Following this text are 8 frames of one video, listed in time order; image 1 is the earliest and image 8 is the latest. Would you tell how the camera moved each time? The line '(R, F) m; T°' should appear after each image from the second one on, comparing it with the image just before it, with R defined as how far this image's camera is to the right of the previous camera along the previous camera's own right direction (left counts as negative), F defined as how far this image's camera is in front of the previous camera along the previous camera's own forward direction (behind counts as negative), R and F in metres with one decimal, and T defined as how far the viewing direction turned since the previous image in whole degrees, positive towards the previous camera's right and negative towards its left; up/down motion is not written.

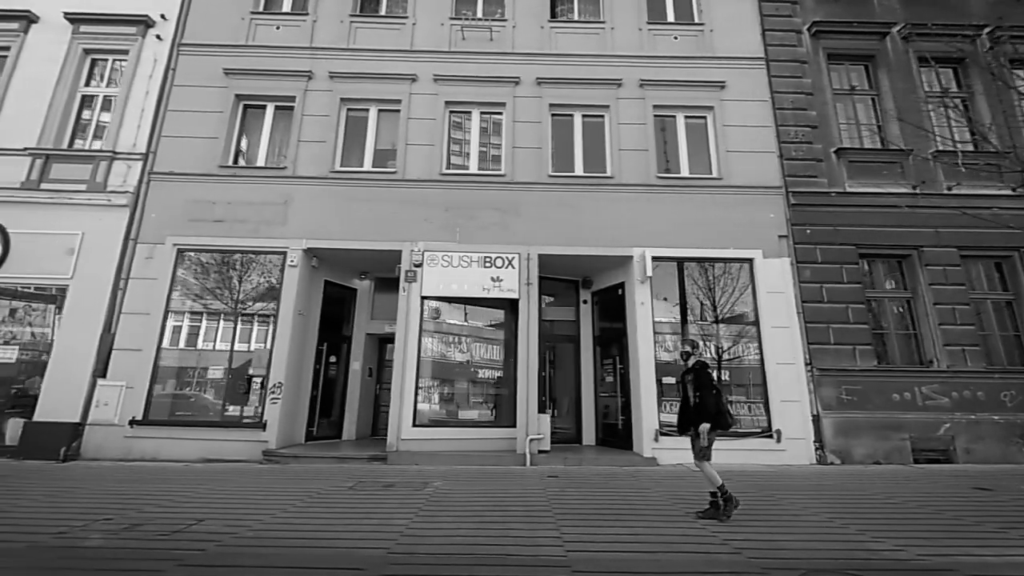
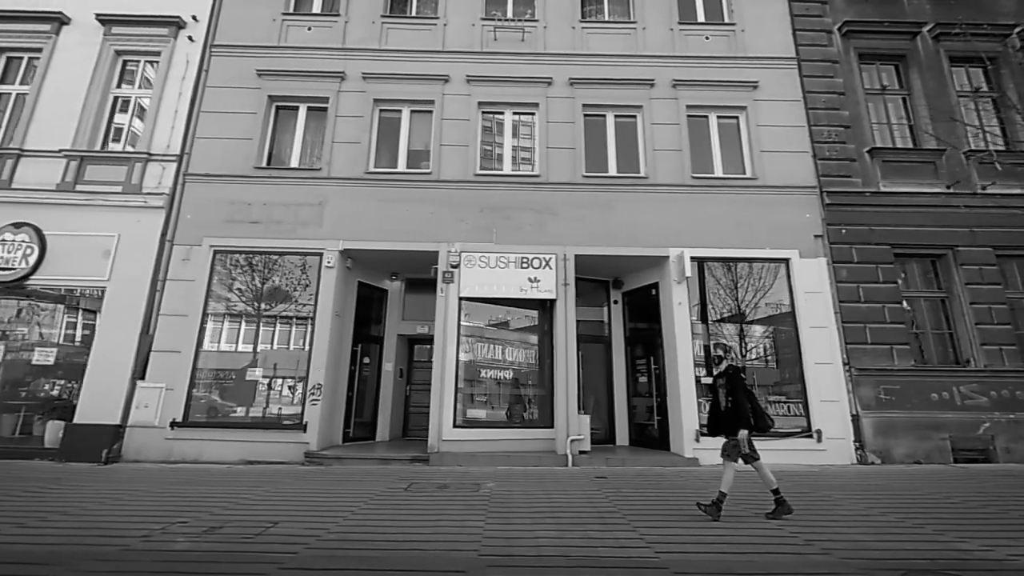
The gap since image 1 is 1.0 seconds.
(-0.8, 0.0) m; 0°
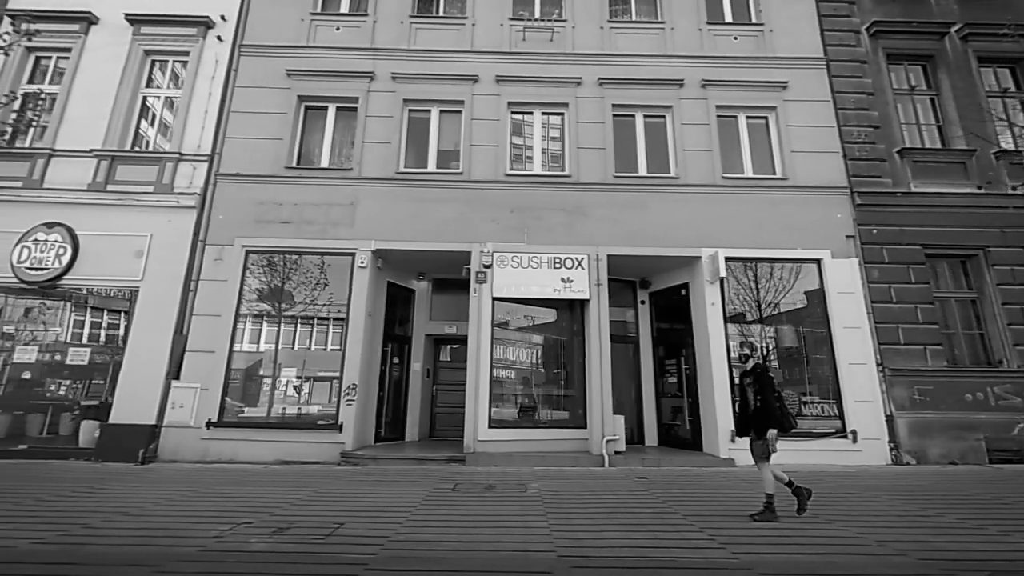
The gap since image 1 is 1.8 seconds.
(-0.7, 0.0) m; 0°
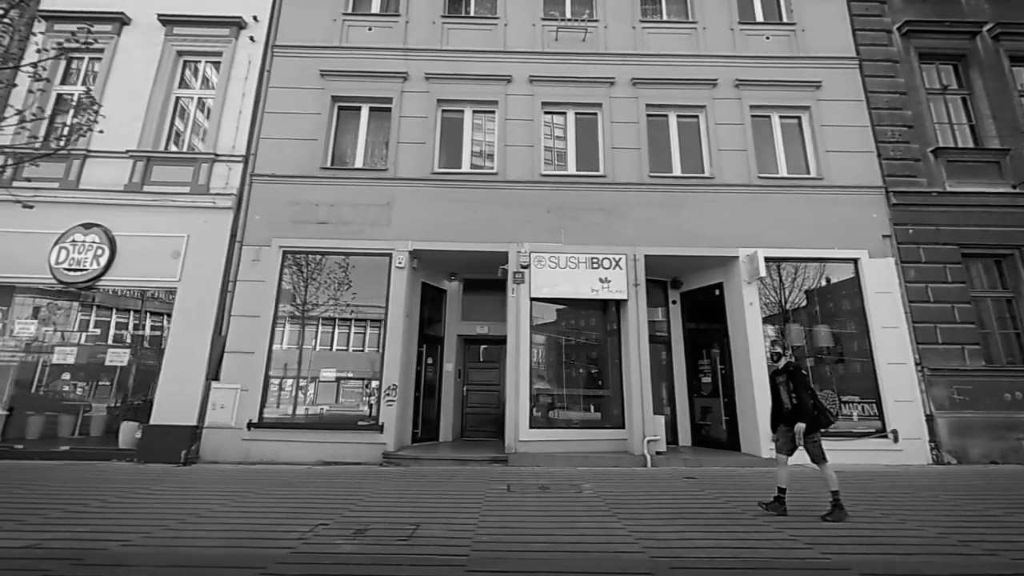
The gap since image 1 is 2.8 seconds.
(-0.8, 0.0) m; 0°
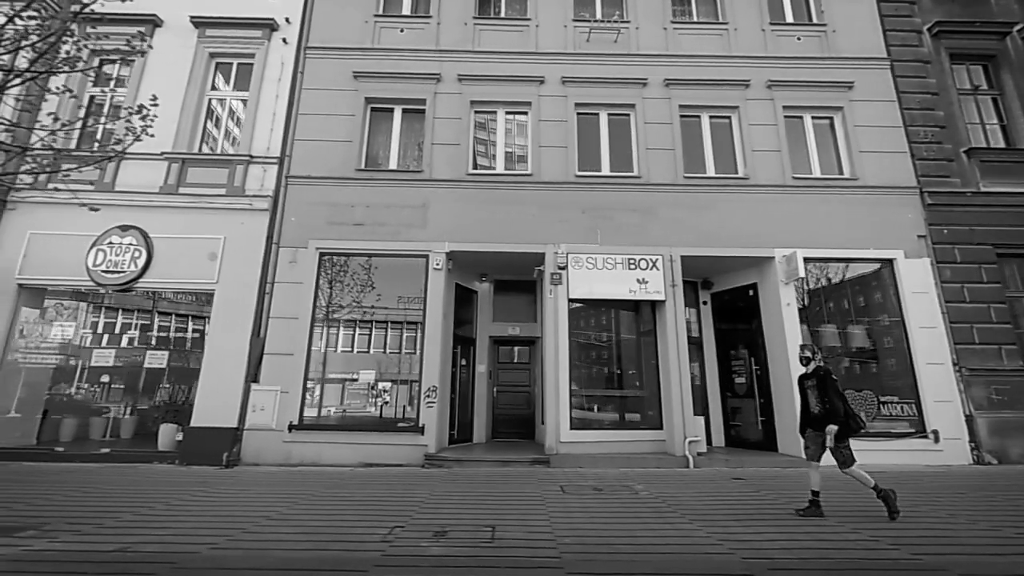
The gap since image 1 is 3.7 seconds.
(-0.8, 0.0) m; 0°
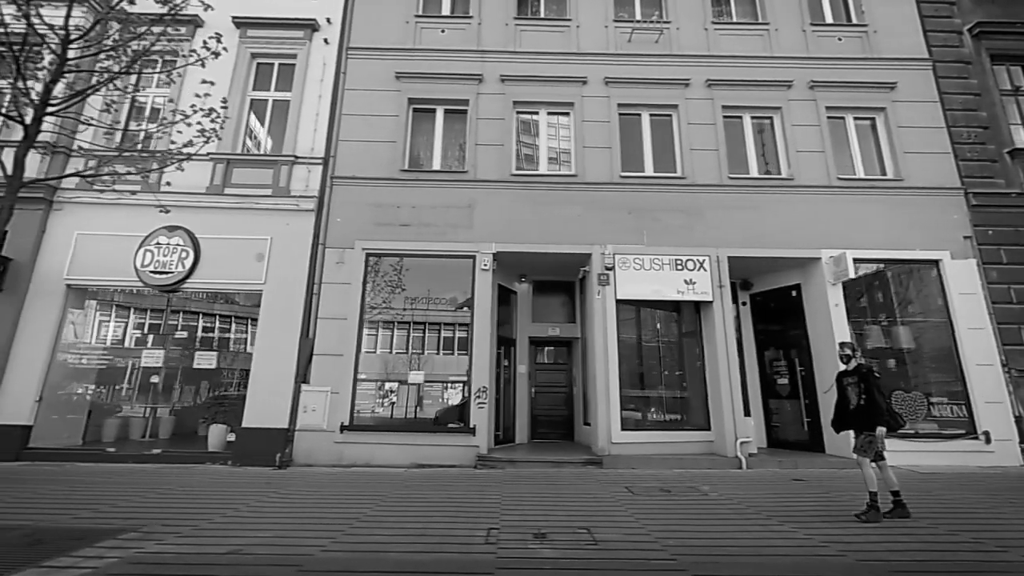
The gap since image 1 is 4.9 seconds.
(-1.0, 0.0) m; 0°
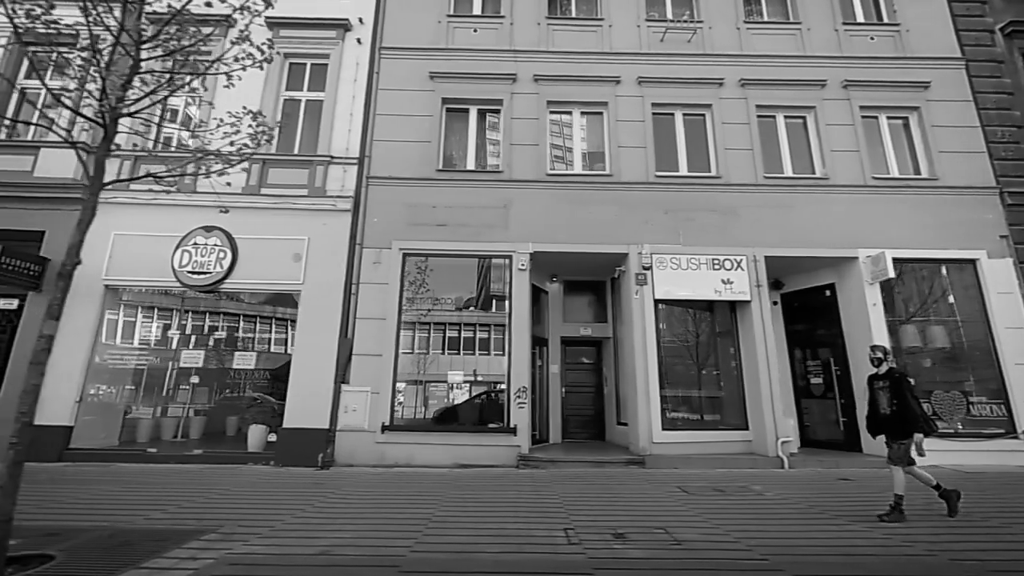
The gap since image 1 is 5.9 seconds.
(-0.8, 0.0) m; 0°
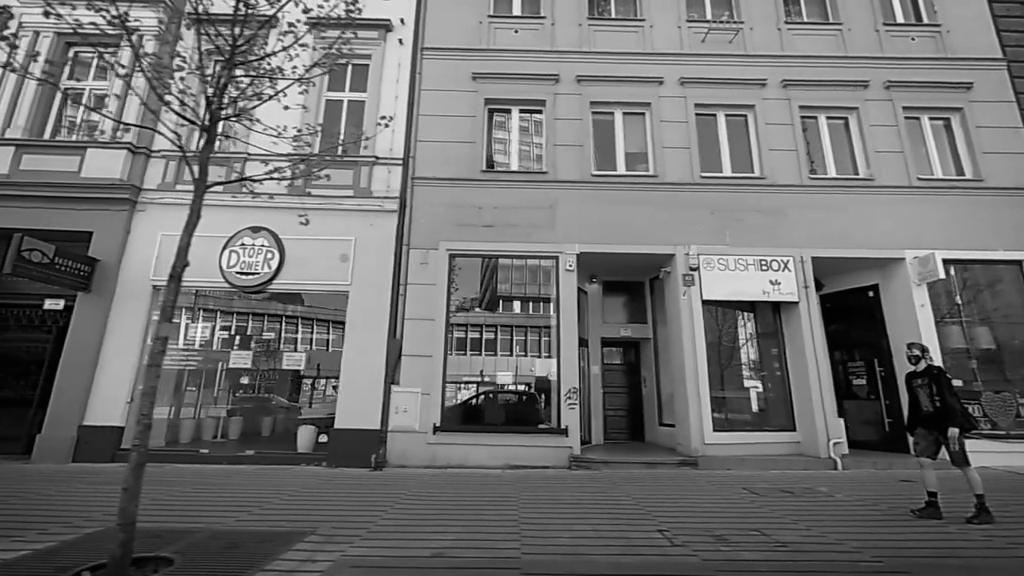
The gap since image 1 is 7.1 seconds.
(-1.0, 0.0) m; 0°
